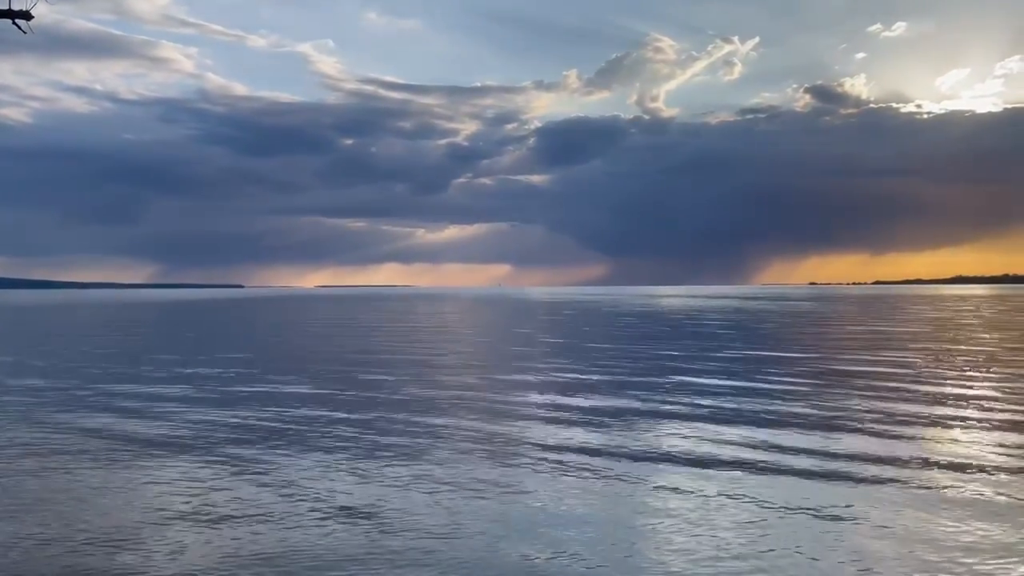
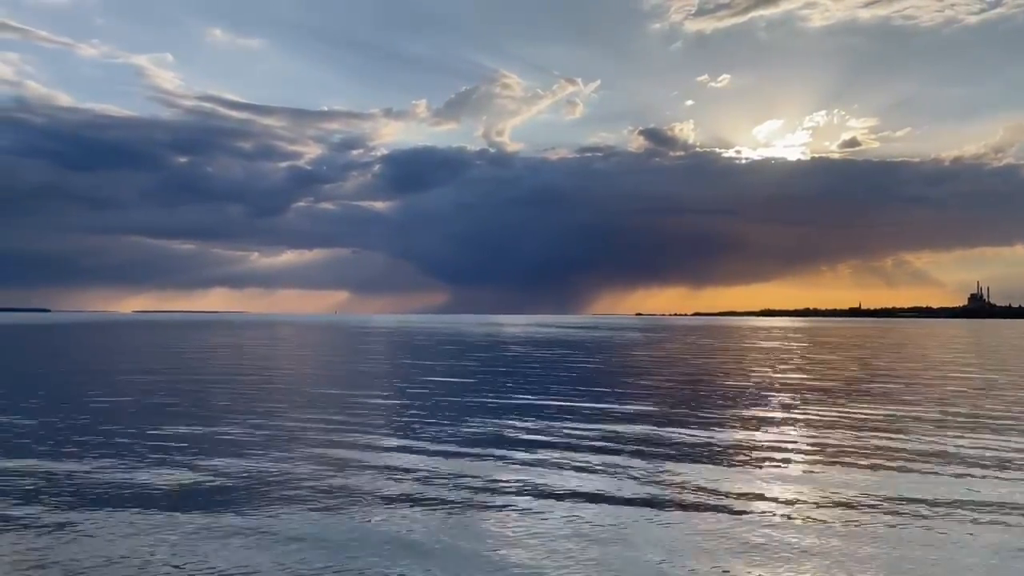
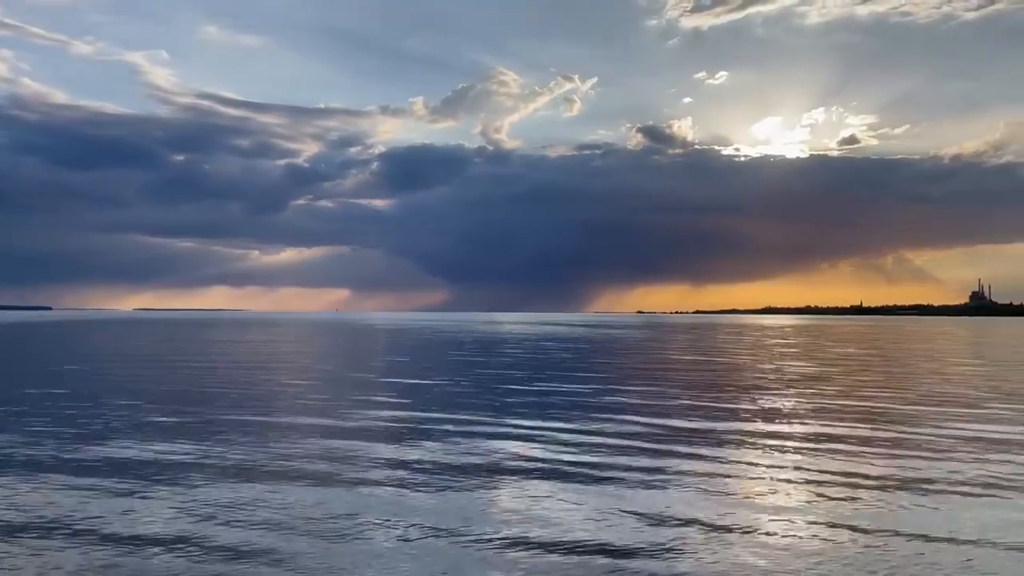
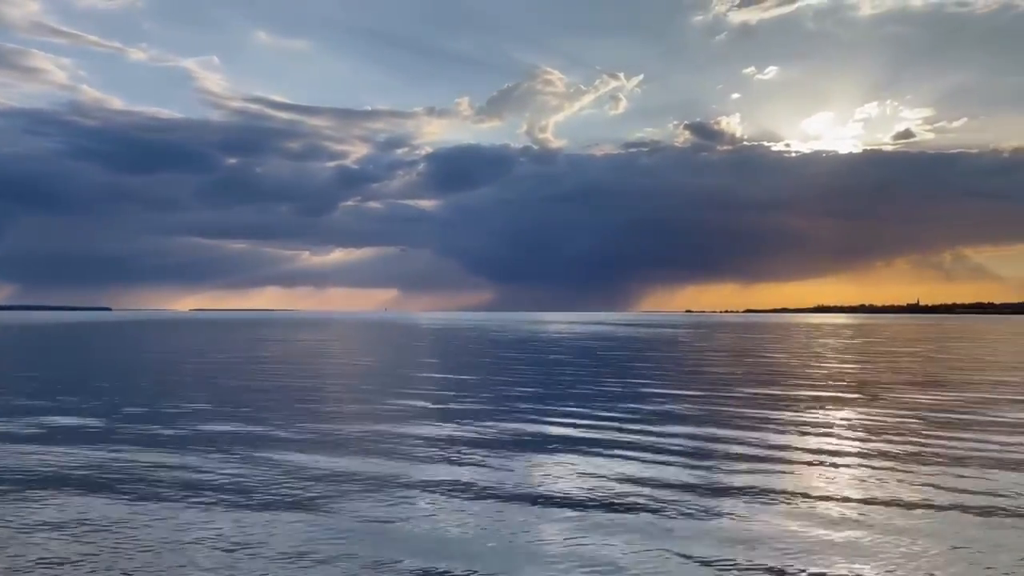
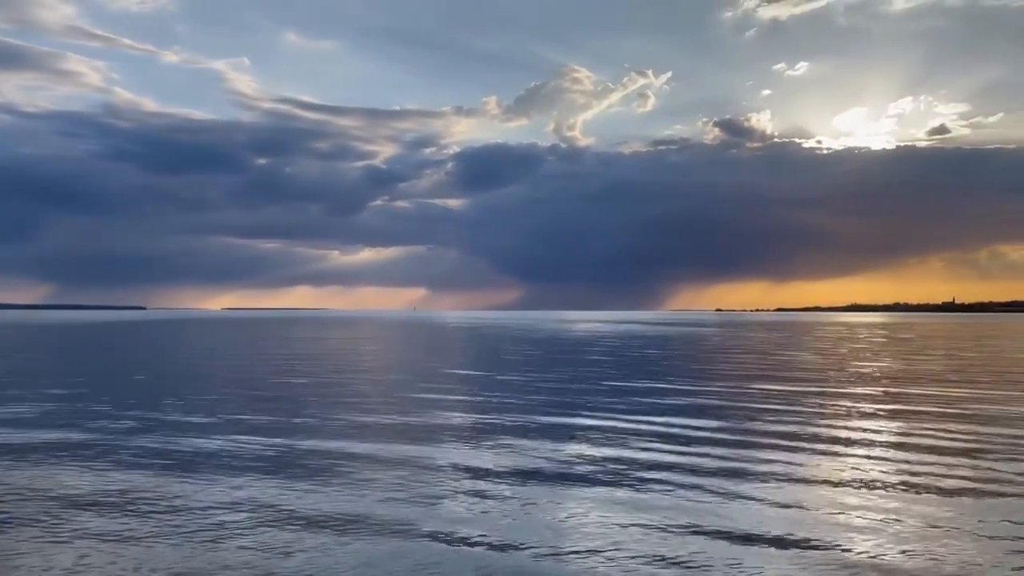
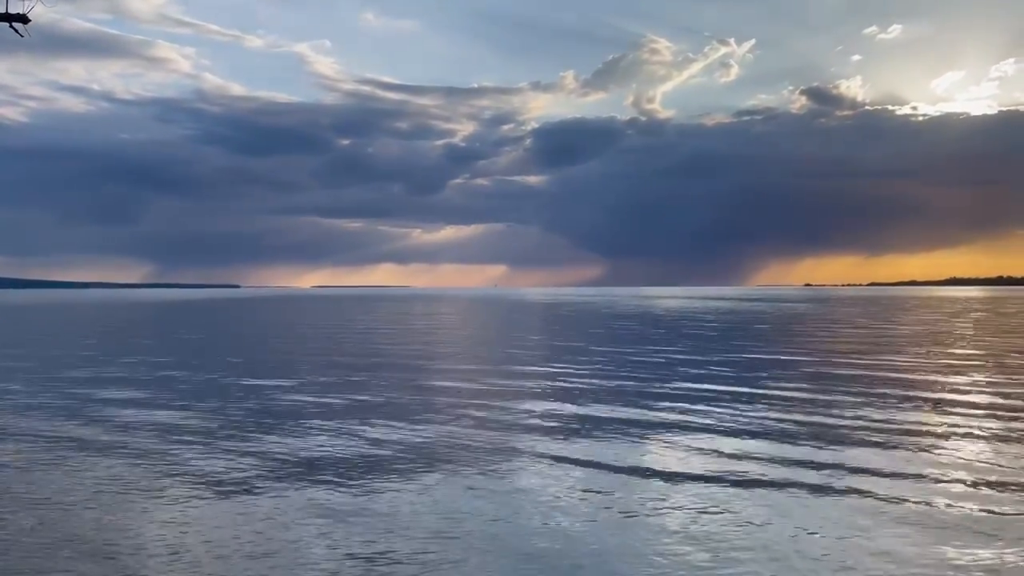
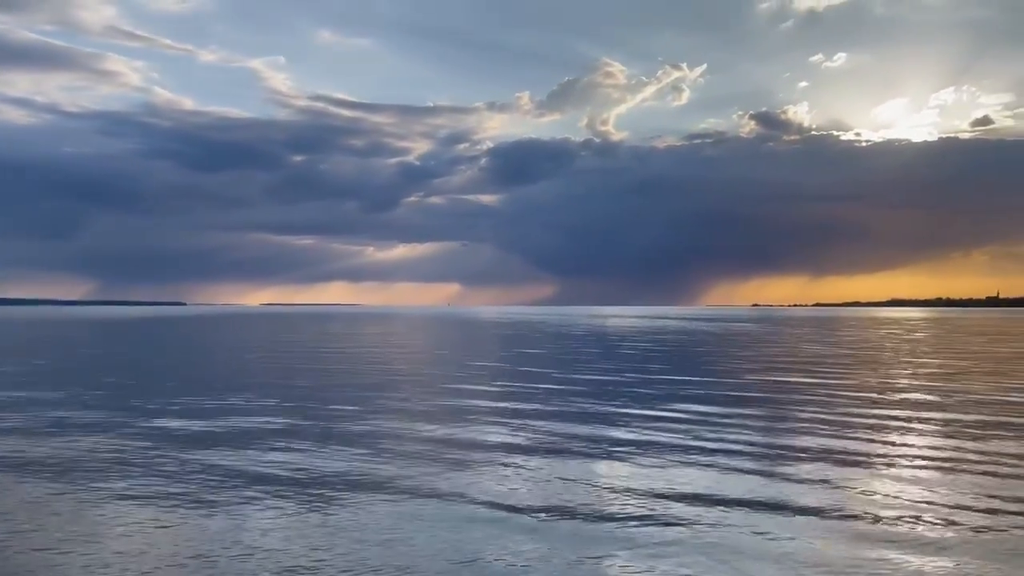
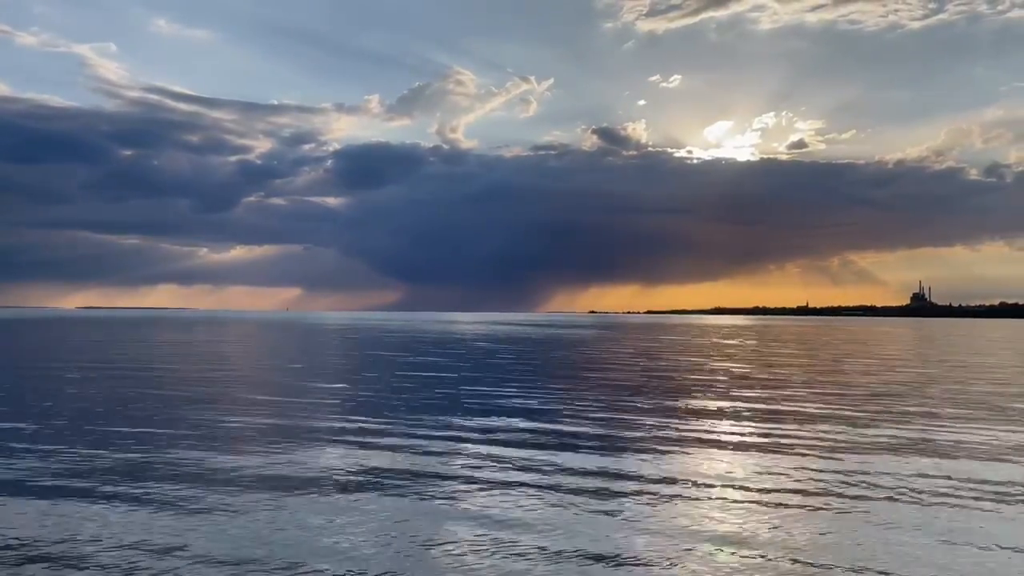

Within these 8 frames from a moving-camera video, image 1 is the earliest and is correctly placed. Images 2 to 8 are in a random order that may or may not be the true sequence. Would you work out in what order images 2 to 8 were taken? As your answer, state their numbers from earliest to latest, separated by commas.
6, 7, 5, 4, 3, 8, 2
